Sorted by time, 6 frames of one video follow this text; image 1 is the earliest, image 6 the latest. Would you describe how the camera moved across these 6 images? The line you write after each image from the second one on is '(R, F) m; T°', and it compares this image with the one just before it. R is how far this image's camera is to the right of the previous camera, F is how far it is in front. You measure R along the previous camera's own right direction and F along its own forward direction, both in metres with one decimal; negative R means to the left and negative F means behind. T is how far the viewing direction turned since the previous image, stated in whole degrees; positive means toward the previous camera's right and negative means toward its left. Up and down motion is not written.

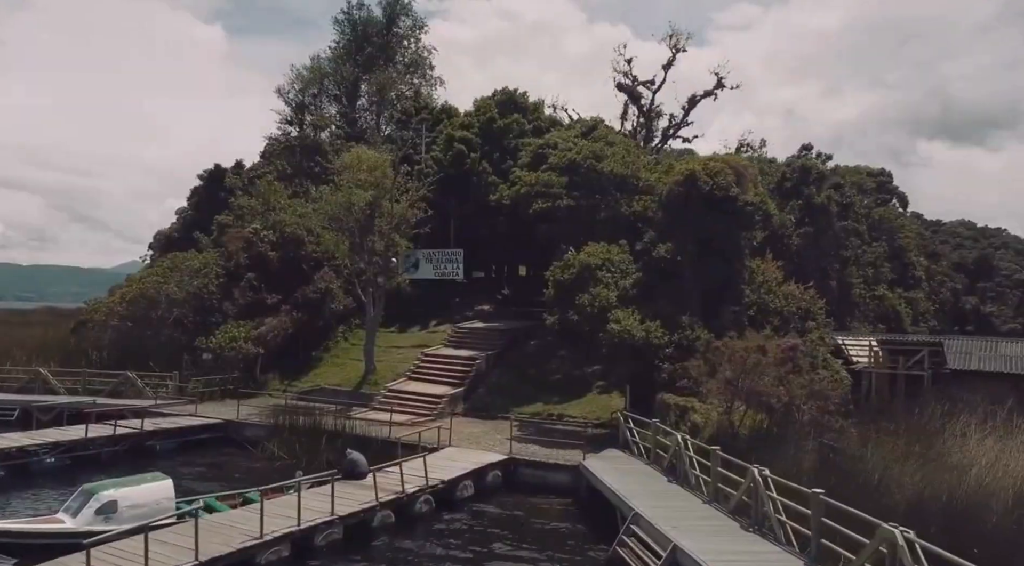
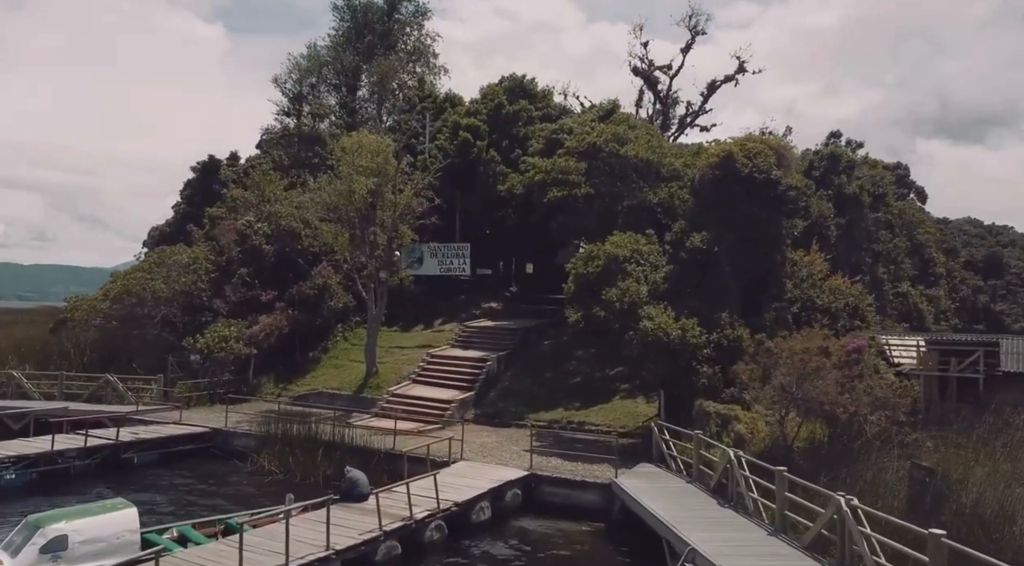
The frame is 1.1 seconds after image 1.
(-0.4, +2.0) m; 0°
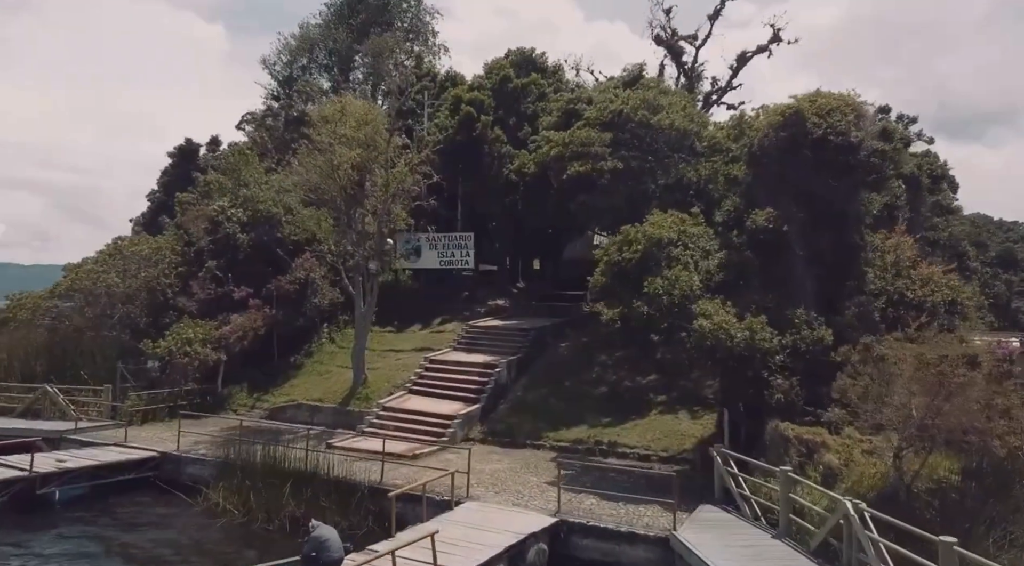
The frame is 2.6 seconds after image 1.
(-0.3, +3.5) m; 0°
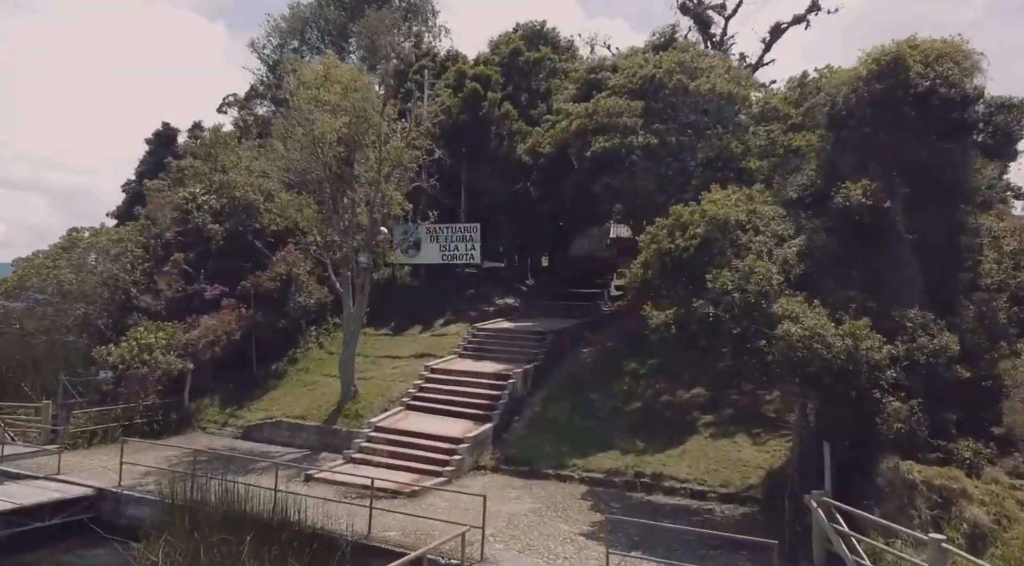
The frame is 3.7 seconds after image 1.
(-0.3, +3.0) m; 0°
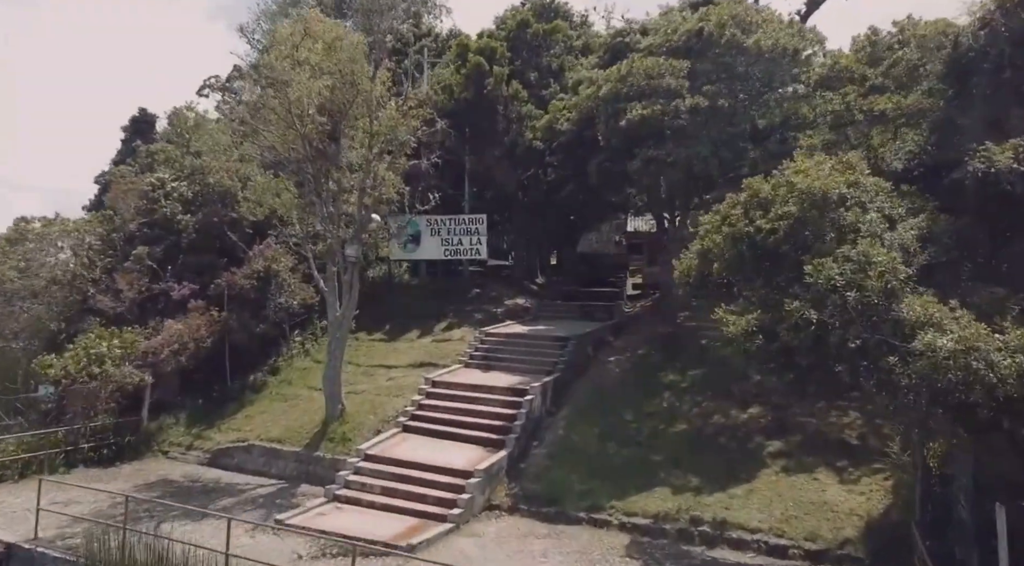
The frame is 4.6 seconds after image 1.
(-0.3, +2.7) m; 0°
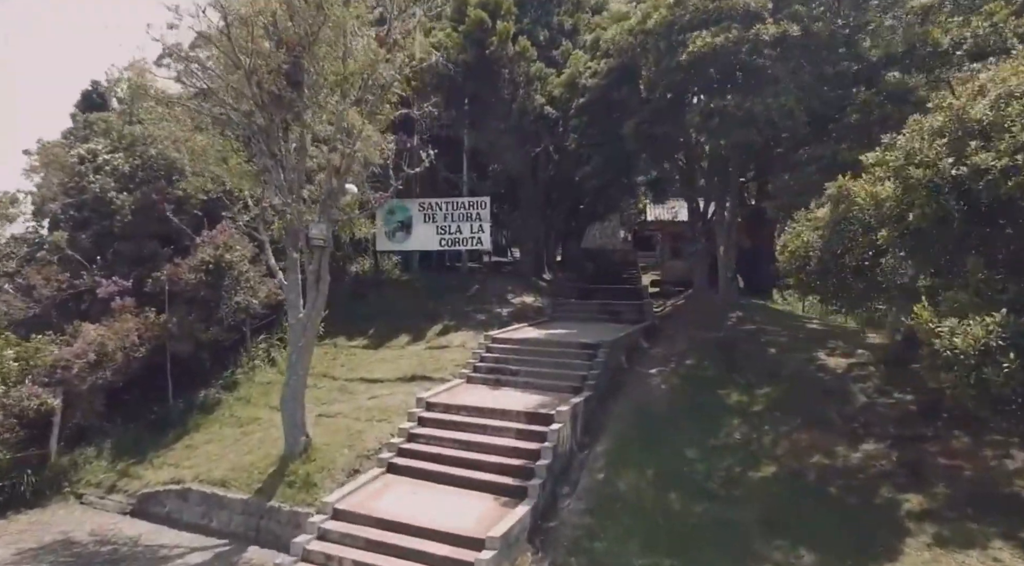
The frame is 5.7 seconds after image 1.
(-0.4, +3.5) m; +1°
